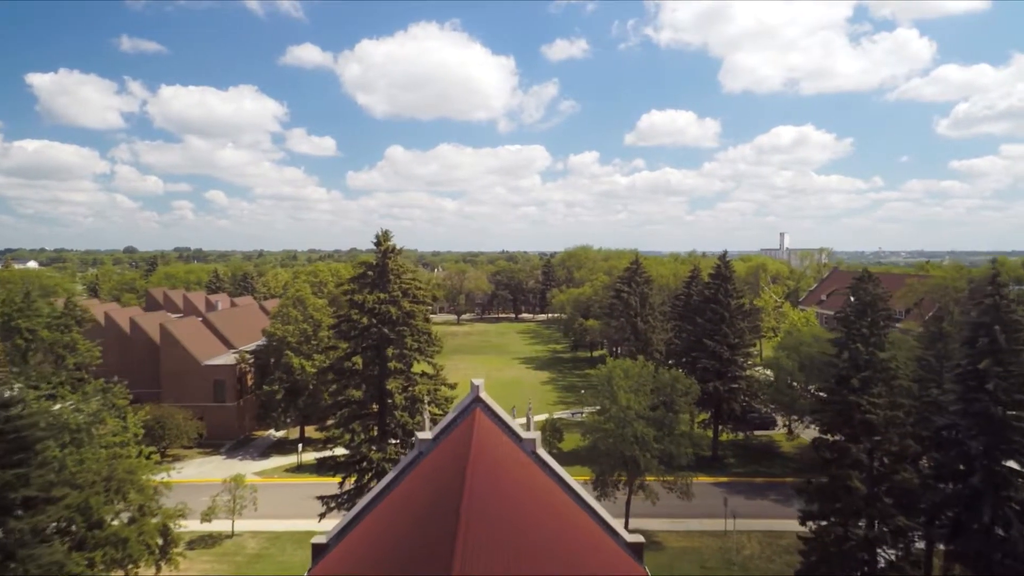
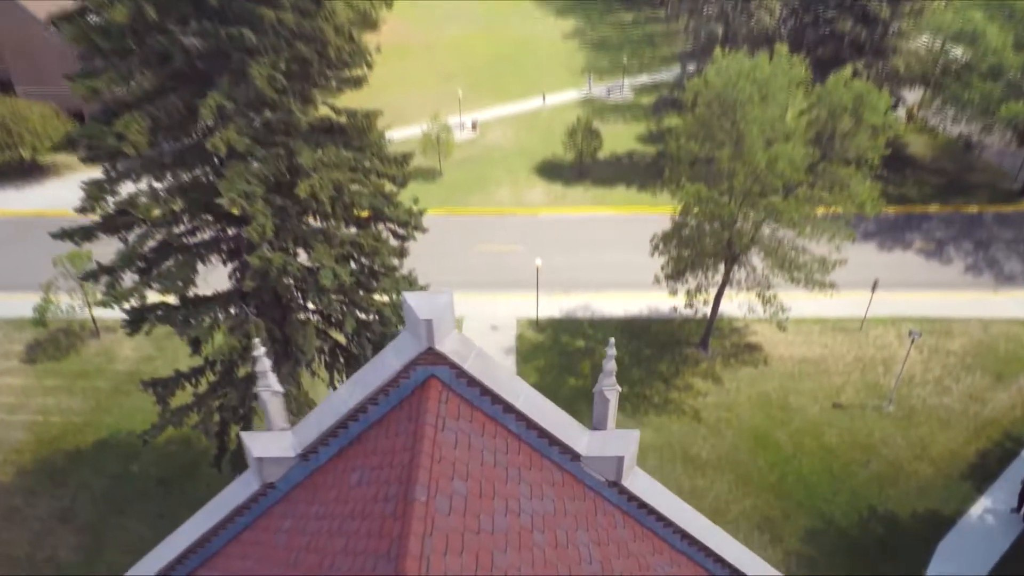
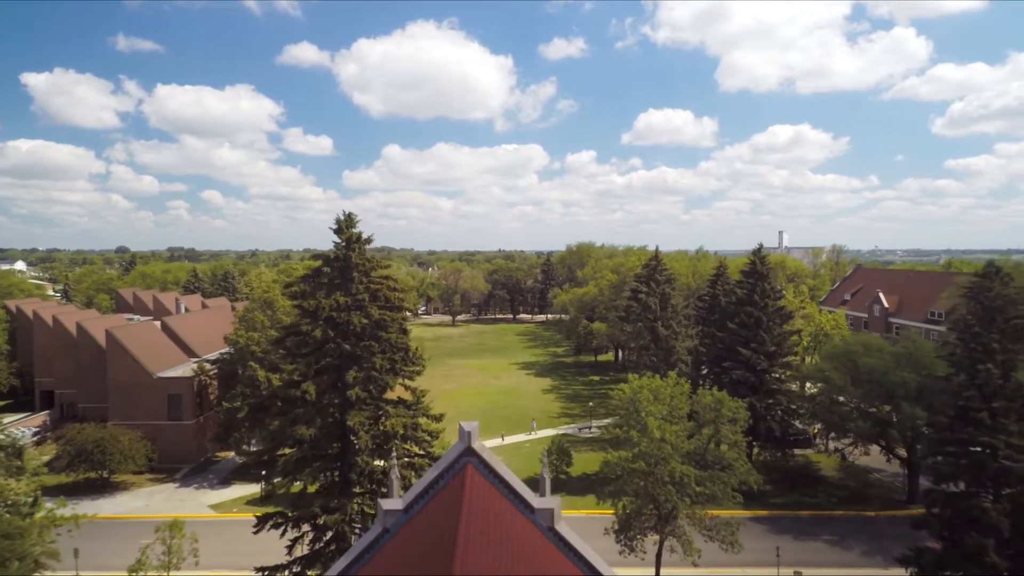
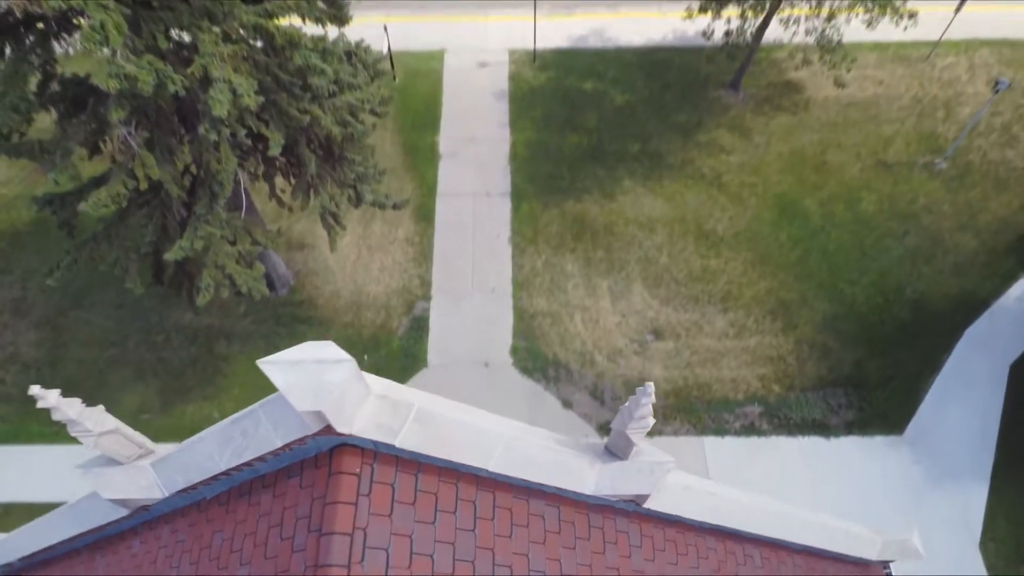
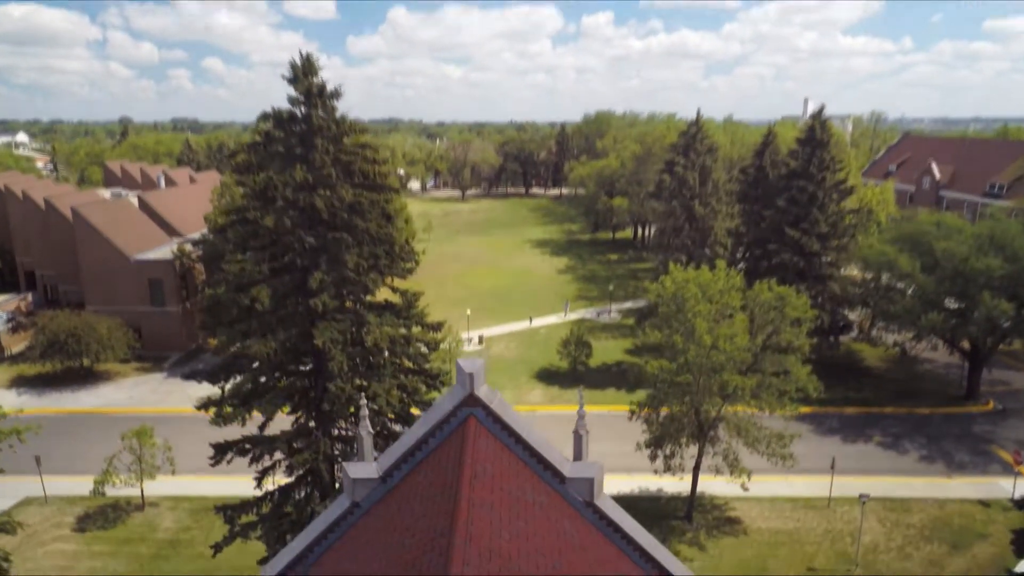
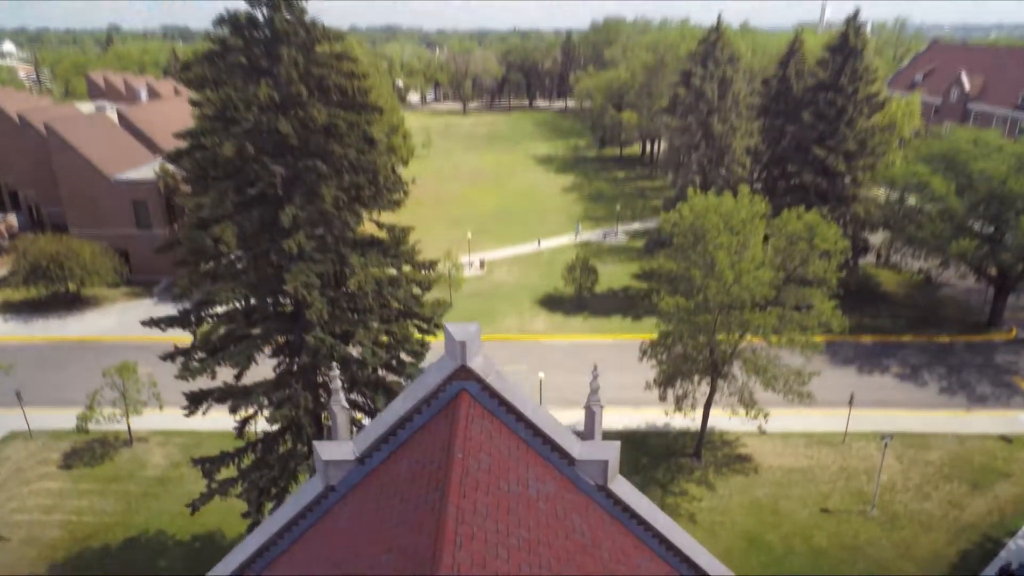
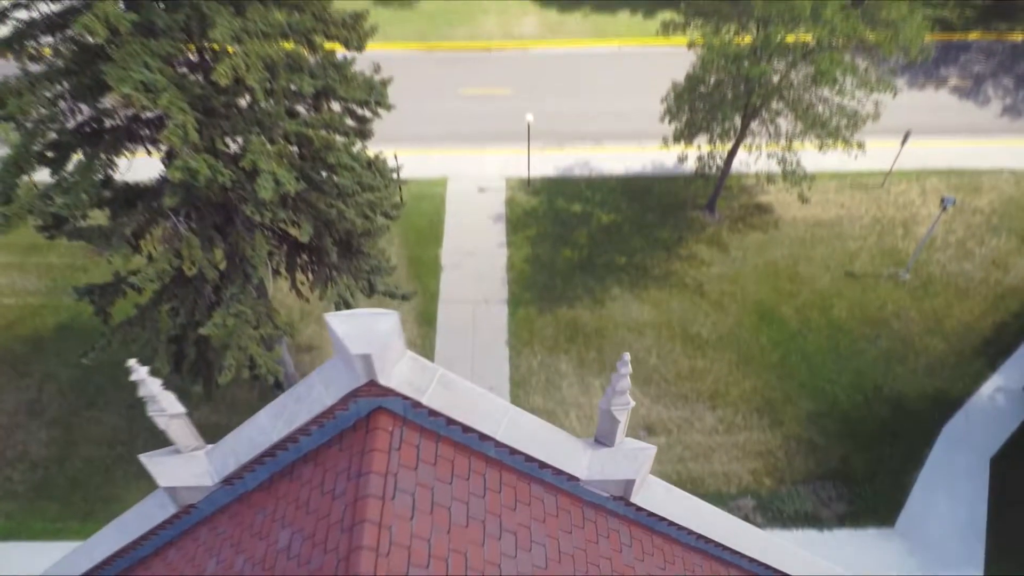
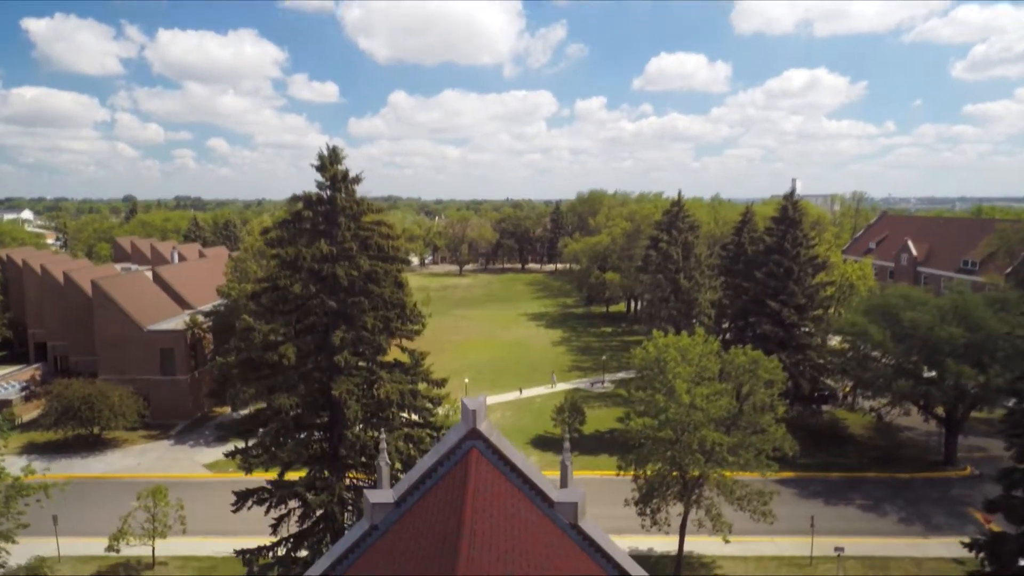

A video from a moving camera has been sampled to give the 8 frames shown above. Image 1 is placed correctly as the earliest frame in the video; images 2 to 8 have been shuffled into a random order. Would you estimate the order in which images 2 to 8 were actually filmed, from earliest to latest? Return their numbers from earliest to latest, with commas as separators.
3, 8, 5, 6, 2, 7, 4
